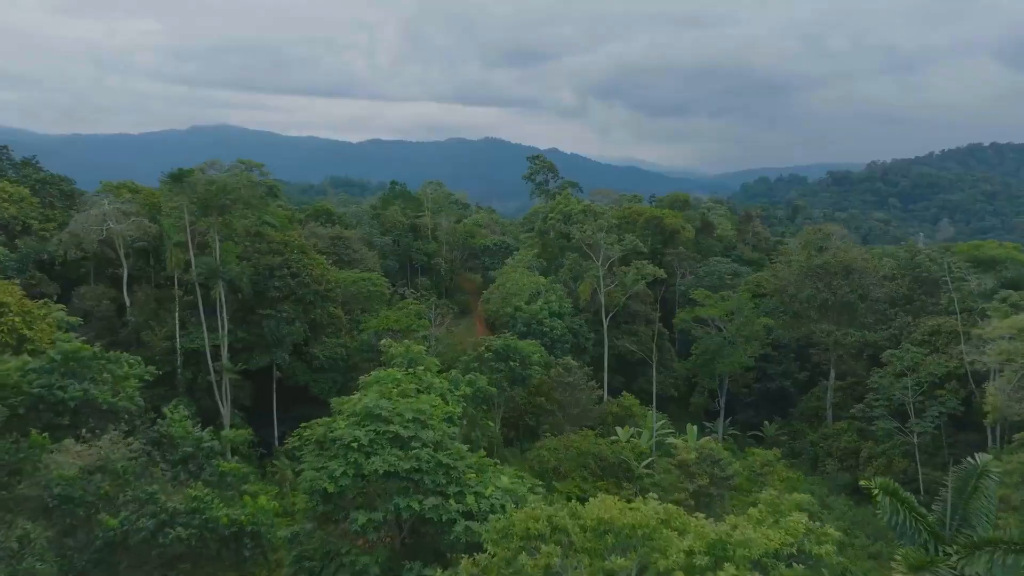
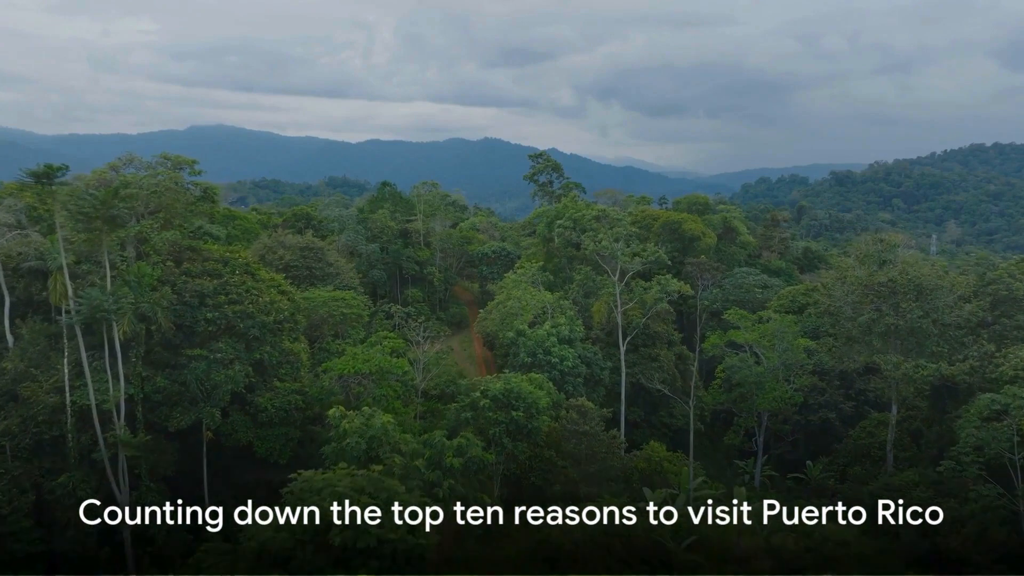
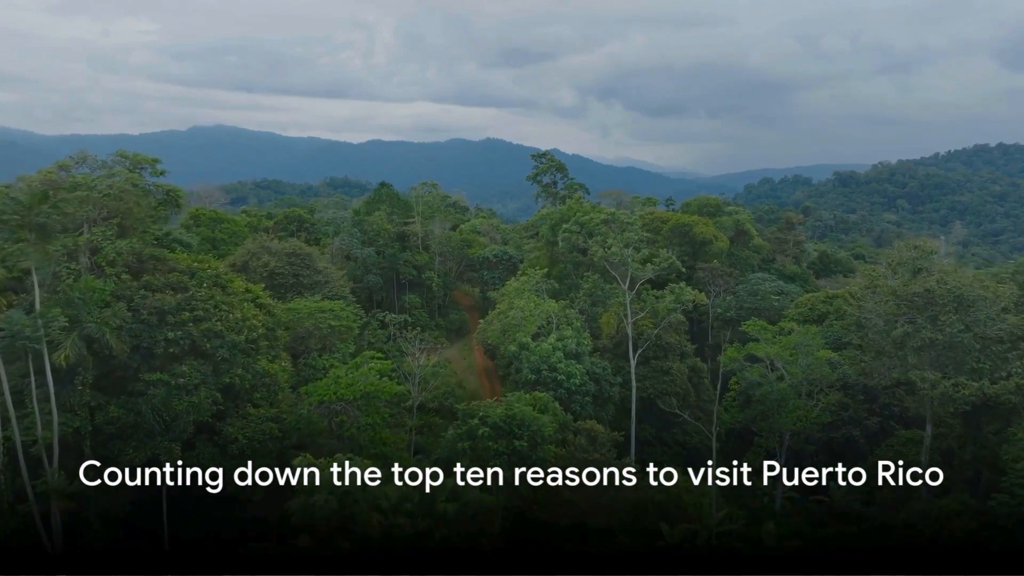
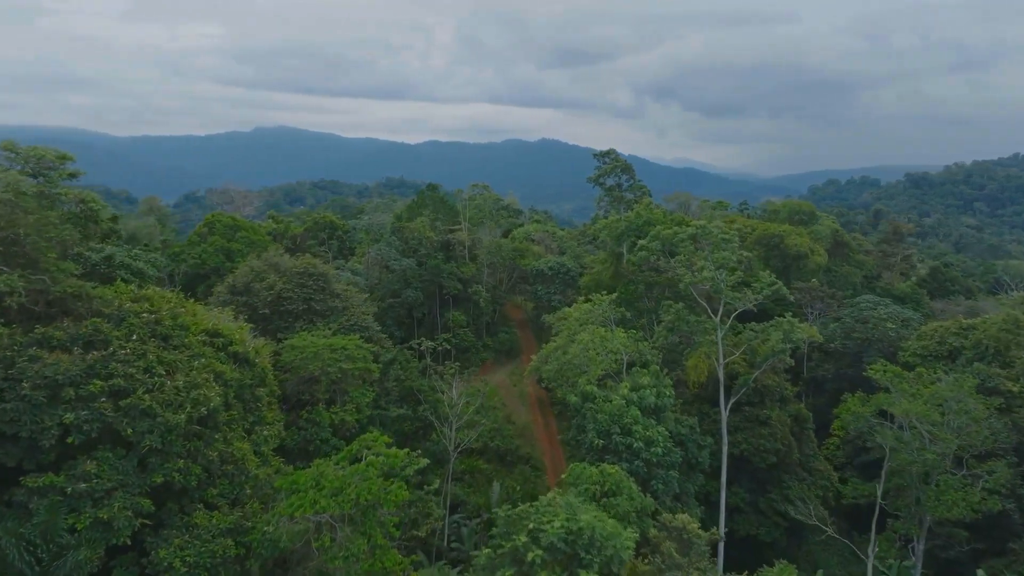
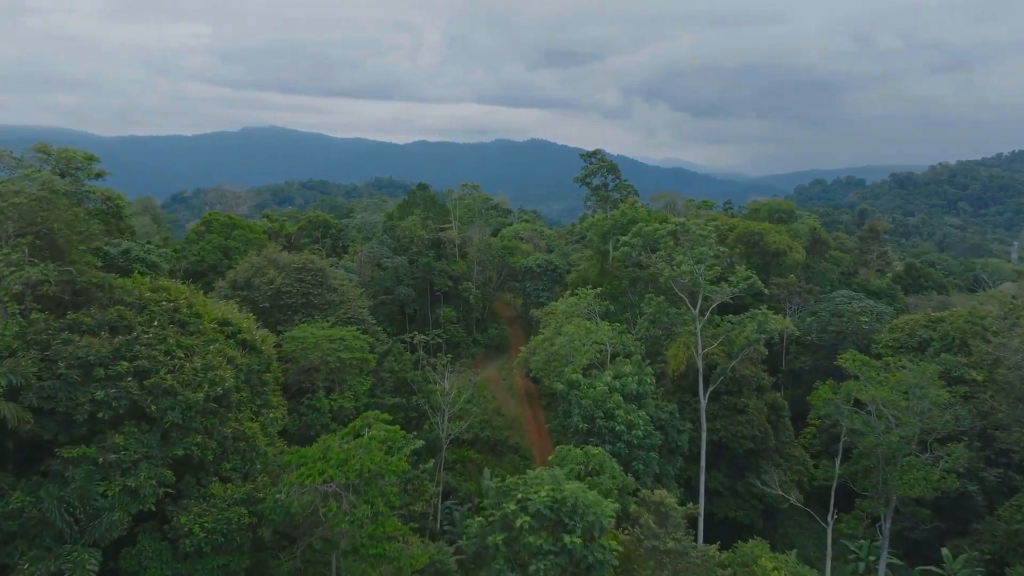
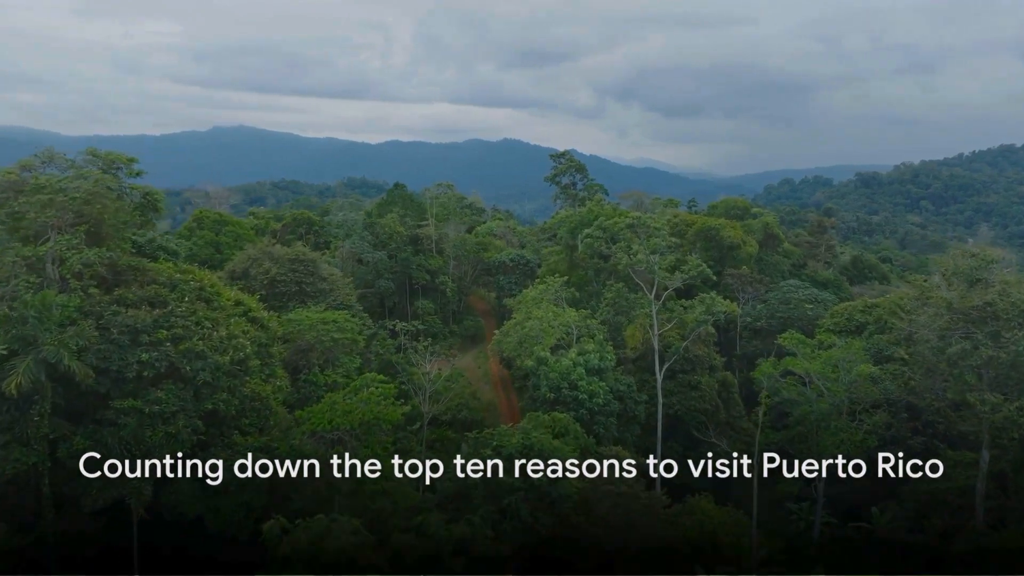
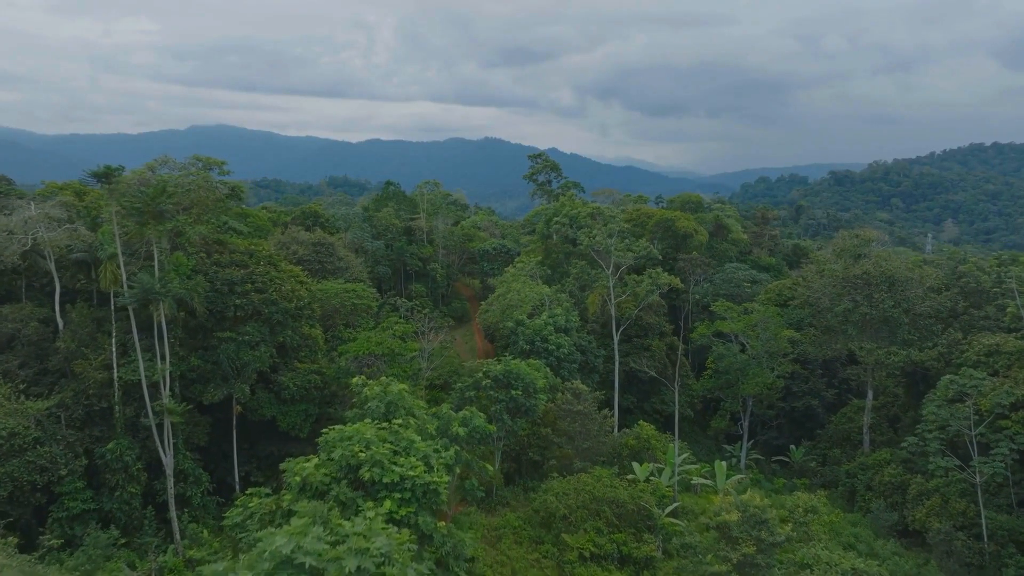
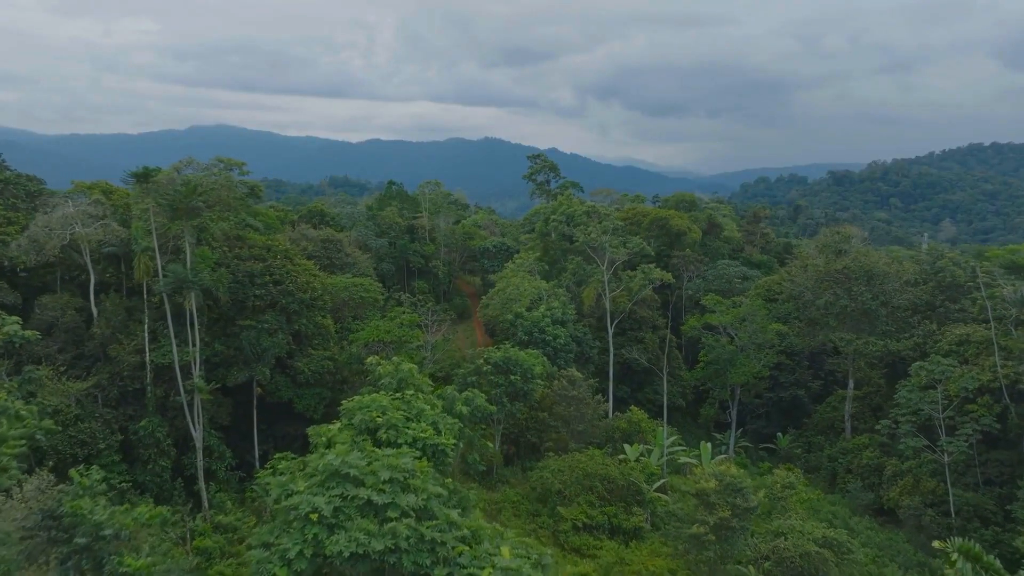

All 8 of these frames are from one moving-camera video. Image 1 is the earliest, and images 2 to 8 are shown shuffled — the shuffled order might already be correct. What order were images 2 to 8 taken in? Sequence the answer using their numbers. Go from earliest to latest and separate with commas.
8, 7, 2, 3, 6, 5, 4
